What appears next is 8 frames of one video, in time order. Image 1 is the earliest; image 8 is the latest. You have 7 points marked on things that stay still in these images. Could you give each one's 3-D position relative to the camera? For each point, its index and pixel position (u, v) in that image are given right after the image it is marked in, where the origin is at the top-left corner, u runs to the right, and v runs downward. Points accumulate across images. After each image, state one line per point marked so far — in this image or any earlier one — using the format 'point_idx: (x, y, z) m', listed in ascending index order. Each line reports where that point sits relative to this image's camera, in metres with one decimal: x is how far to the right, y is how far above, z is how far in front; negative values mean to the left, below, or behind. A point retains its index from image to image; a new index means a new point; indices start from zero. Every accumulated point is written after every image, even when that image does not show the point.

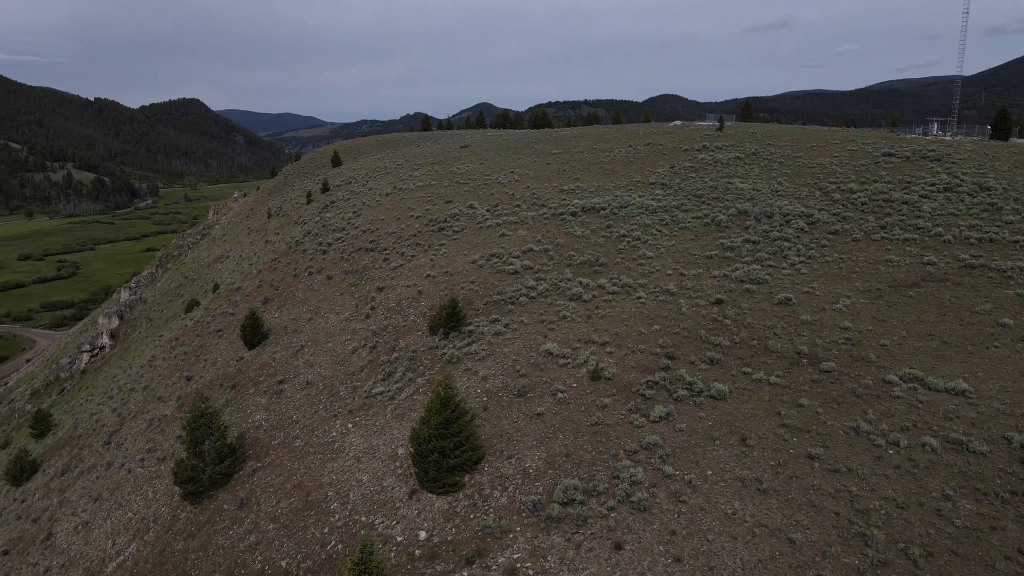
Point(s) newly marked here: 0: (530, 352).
0: (+0.4, -1.6, +18.0) m
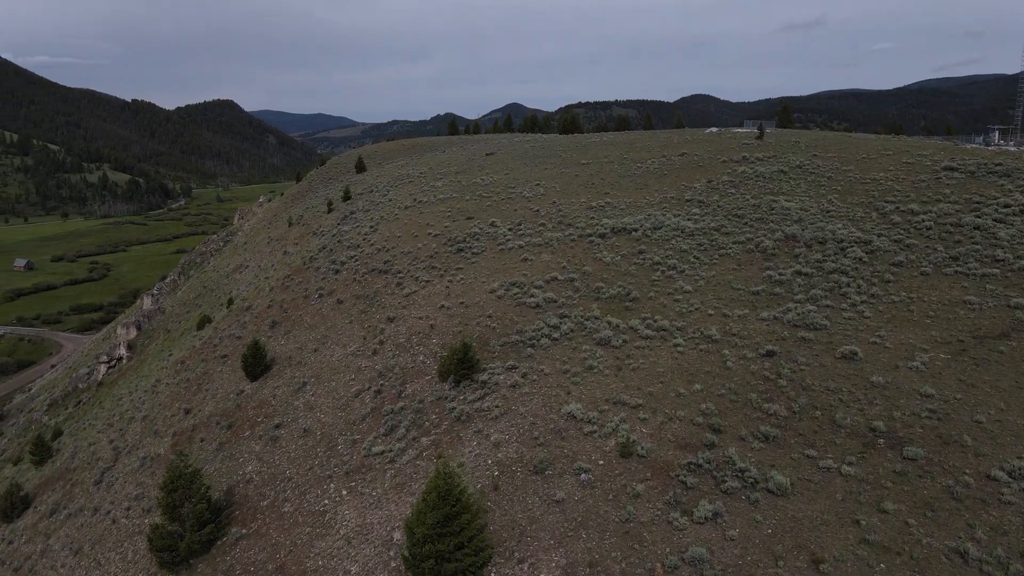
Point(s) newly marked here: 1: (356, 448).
0: (+0.8, -2.7, +15.5) m
1: (-3.9, -3.9, +18.1) m
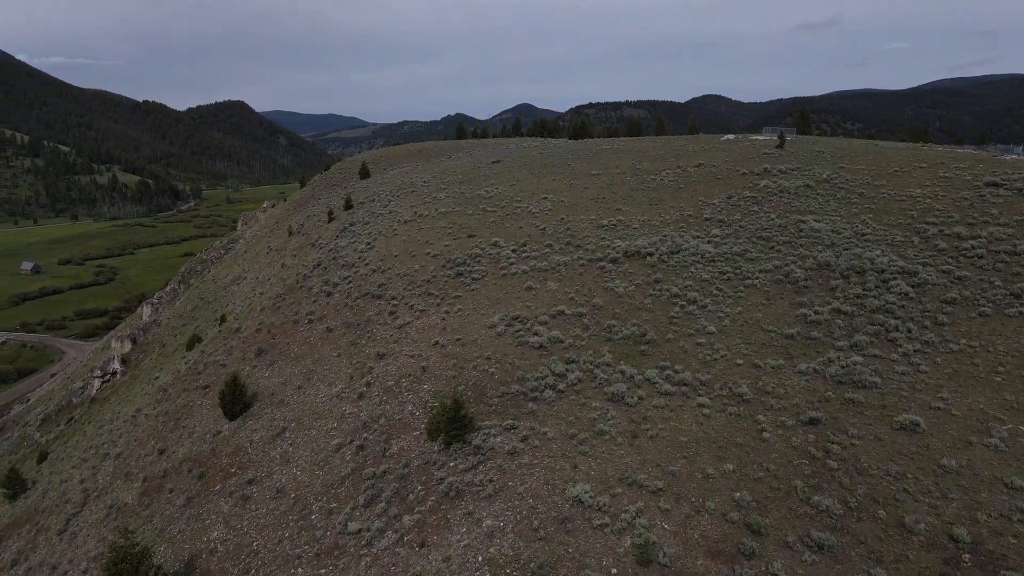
0: (+0.7, -3.7, +13.1) m
1: (-3.9, -5.0, +15.7) m
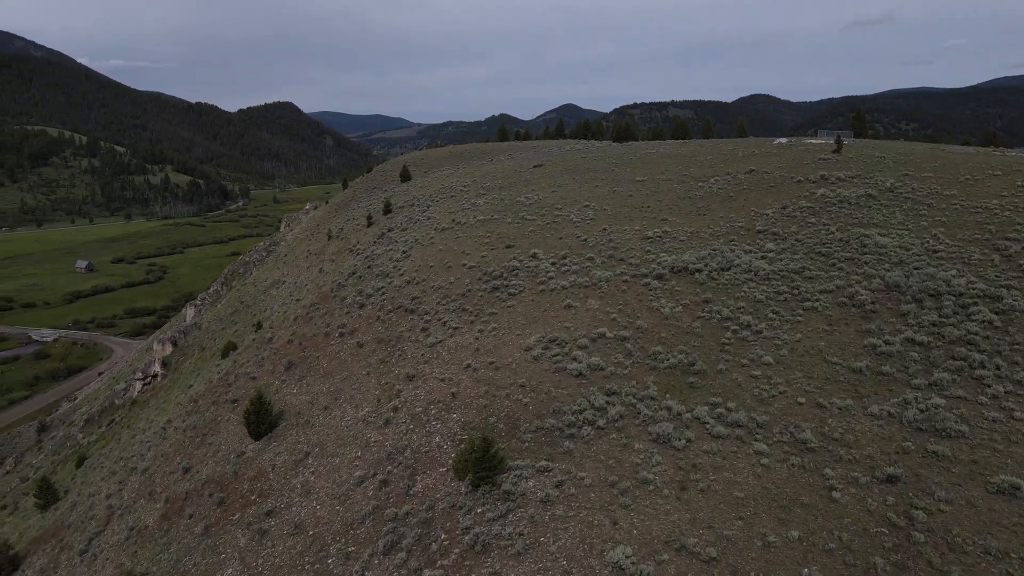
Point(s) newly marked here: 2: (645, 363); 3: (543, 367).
0: (+1.2, -4.3, +11.6) m
1: (-3.3, -5.5, +14.5) m
2: (+3.3, -1.9, +18.4) m
3: (+0.8, -2.1, +19.3) m
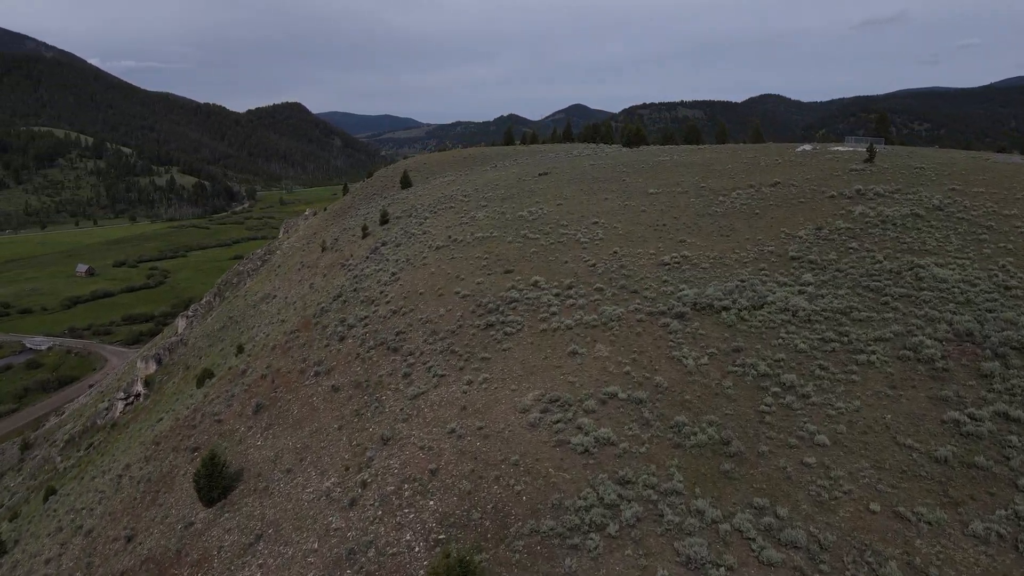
0: (+1.0, -5.4, +8.1) m
1: (-3.5, -6.7, +11.0) m
2: (+3.1, -3.0, +14.9) m
3: (+0.6, -3.2, +15.8) m
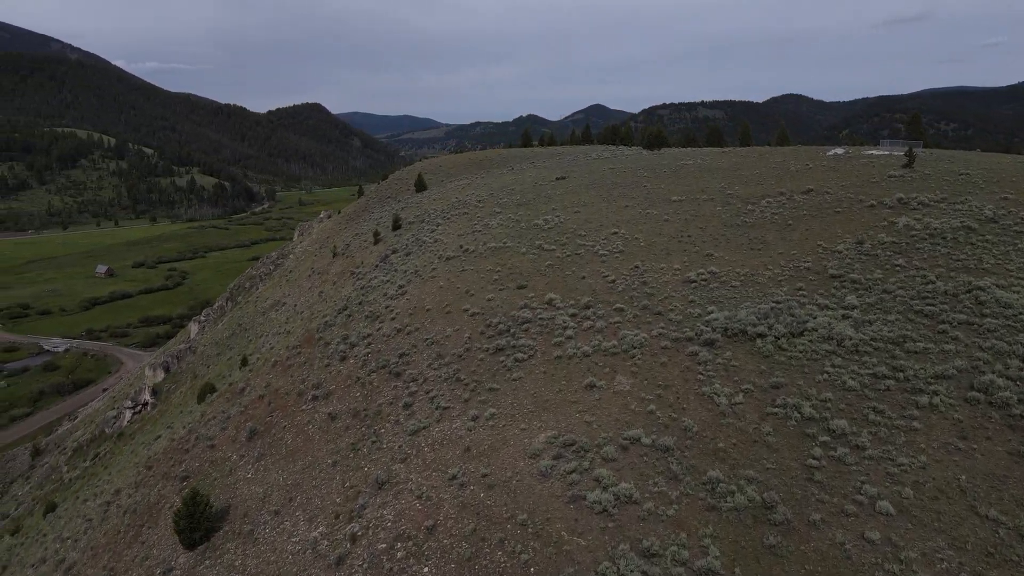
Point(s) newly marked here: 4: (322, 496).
0: (+0.9, -6.1, +6.2) m
1: (-3.5, -7.2, +9.2) m
2: (+3.3, -3.7, +12.8) m
3: (+0.8, -3.9, +13.9) m
4: (-4.6, -5.0, +17.7) m
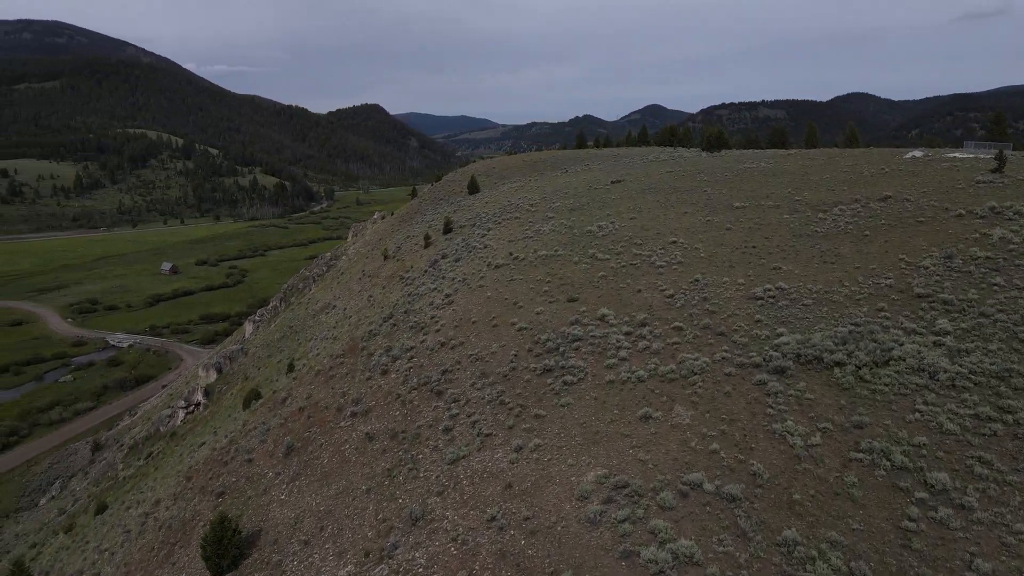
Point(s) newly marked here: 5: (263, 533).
0: (+1.1, -6.5, +4.6) m
1: (-3.1, -7.6, +7.9) m
2: (+3.9, -4.1, +11.1) m
3: (+1.5, -4.3, +12.3) m
4: (-3.6, -5.4, +16.5) m
5: (-6.3, -6.2, +18.5) m
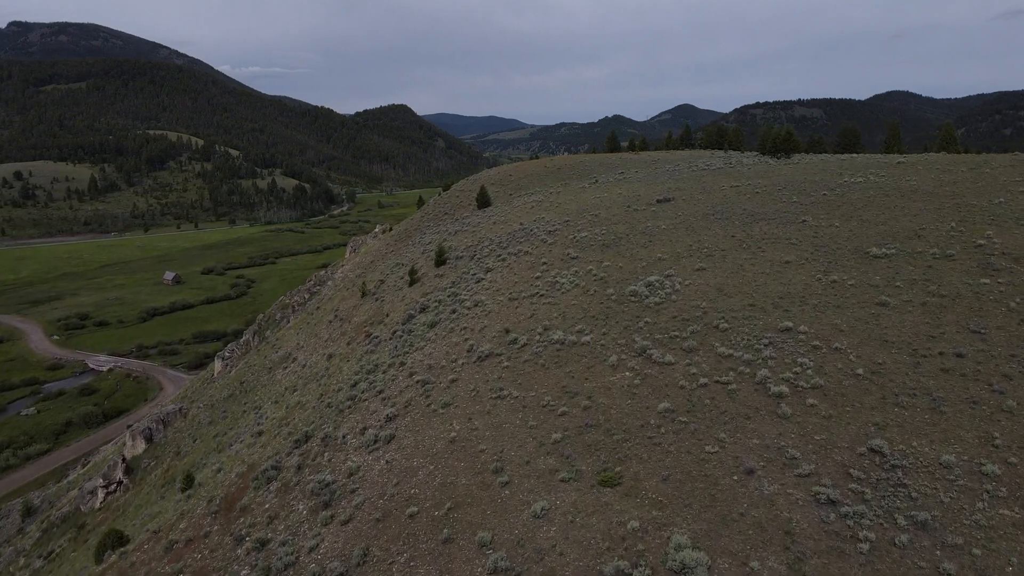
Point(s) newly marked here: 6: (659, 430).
0: (-0.2, -9.3, -8.3) m
1: (-4.3, -10.4, -4.9) m
2: (+2.9, -6.9, -2.0) m
3: (+0.6, -7.1, -0.7) m
4: (-4.4, -8.1, +3.7) m
5: (-7.0, -8.9, +5.8) m
6: (+2.8, -2.5, +13.5) m
